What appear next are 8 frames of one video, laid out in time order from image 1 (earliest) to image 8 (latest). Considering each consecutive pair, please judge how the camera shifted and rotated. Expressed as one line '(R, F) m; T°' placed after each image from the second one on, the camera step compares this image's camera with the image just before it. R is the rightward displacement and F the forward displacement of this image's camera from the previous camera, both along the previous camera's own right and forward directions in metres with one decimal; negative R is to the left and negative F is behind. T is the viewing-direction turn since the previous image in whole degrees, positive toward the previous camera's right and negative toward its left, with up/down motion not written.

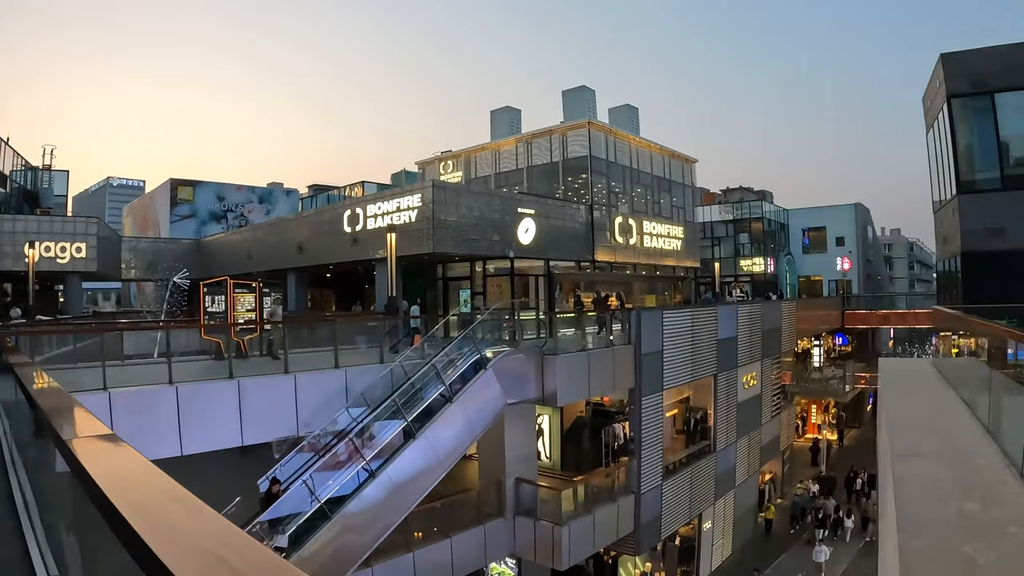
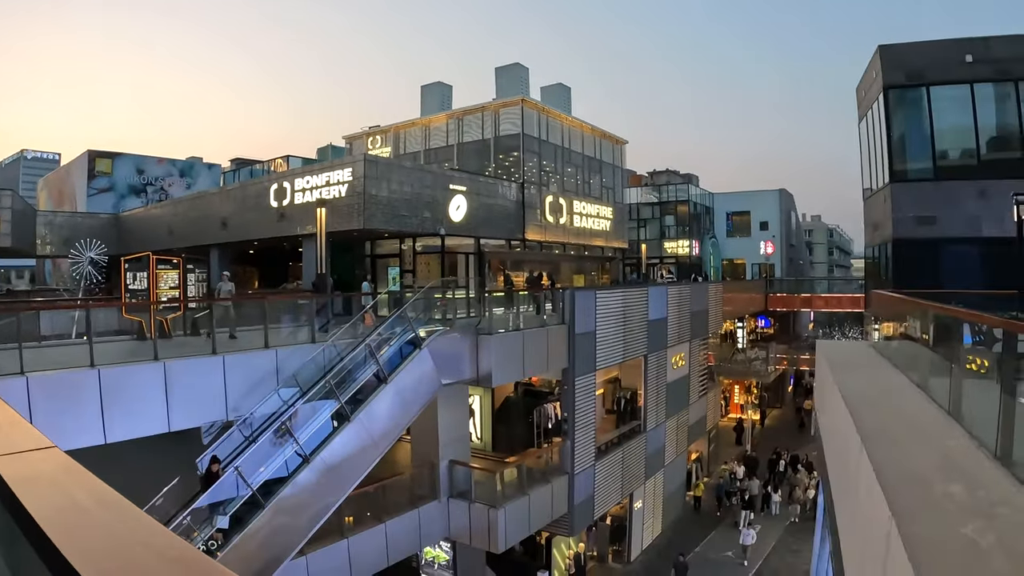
(-0.3, +0.4) m; +7°
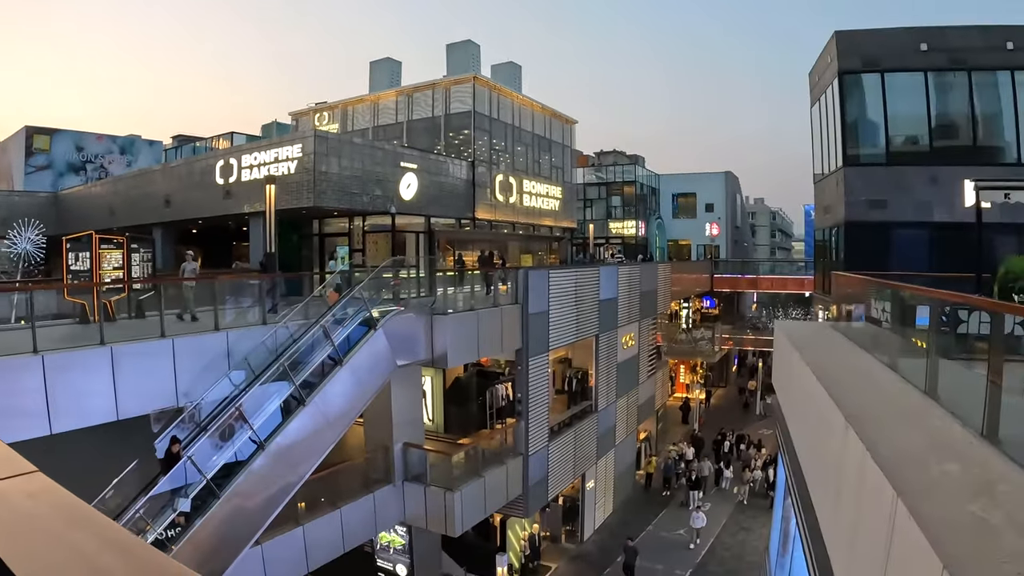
(-0.4, +0.2) m; +5°
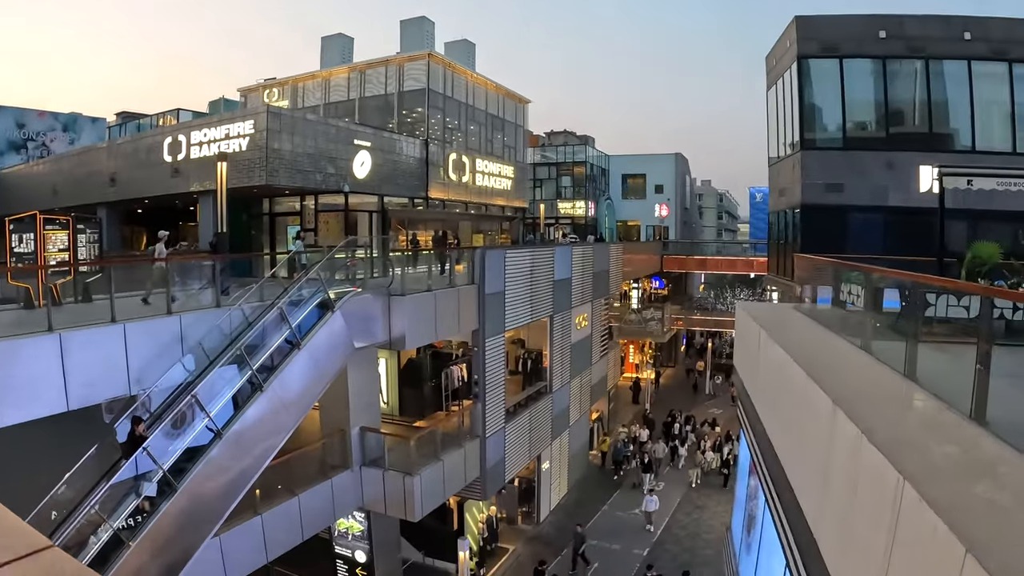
(-0.5, +0.1) m; +5°
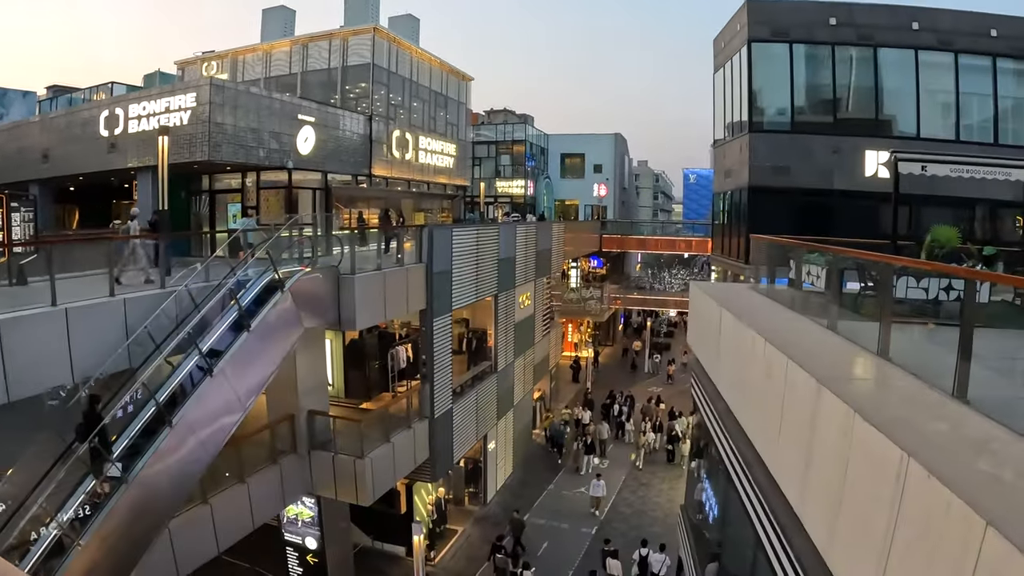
(-0.6, 0.0) m; +7°
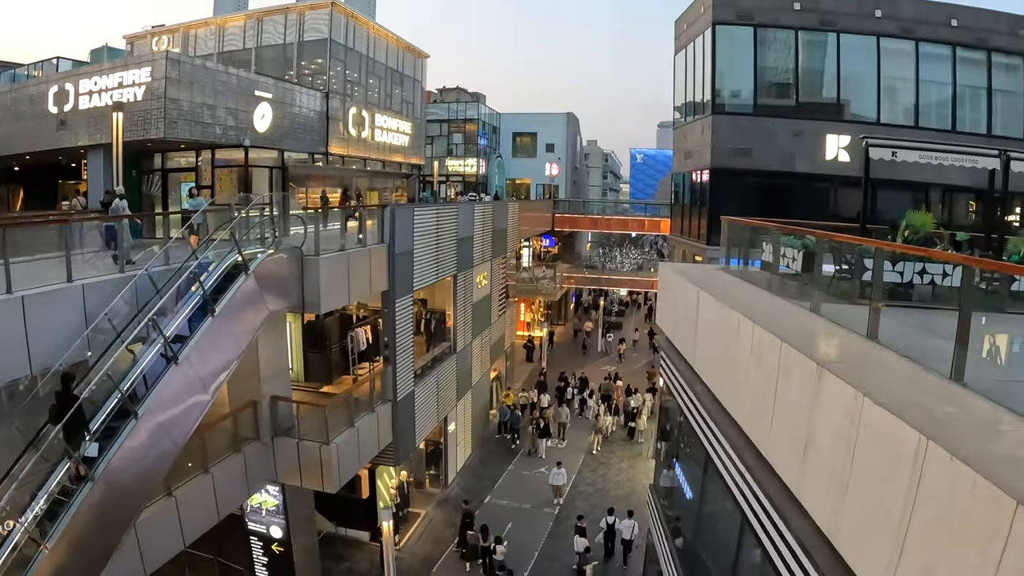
(-0.6, 0.0) m; +5°
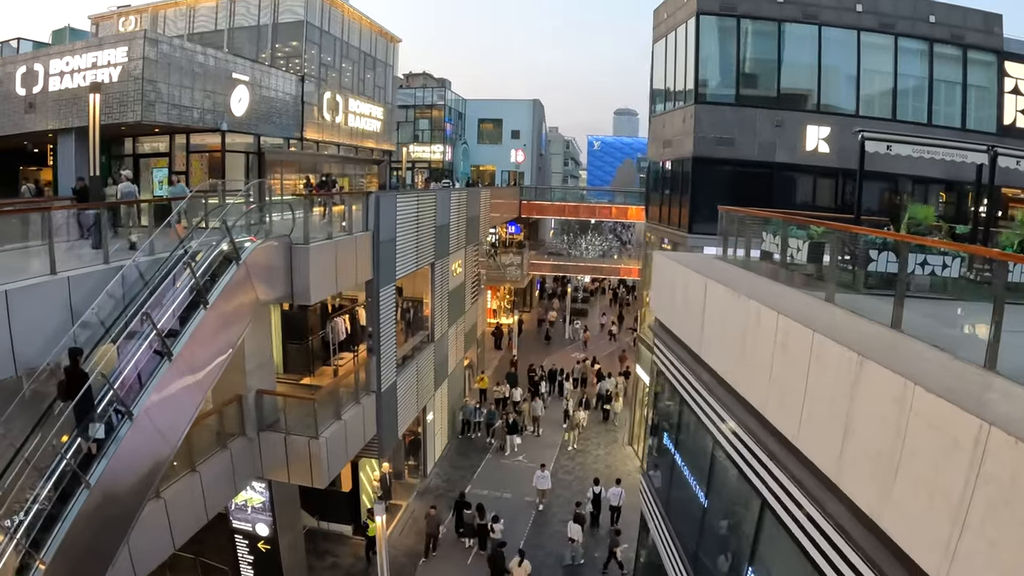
(-1.0, +0.1) m; +5°
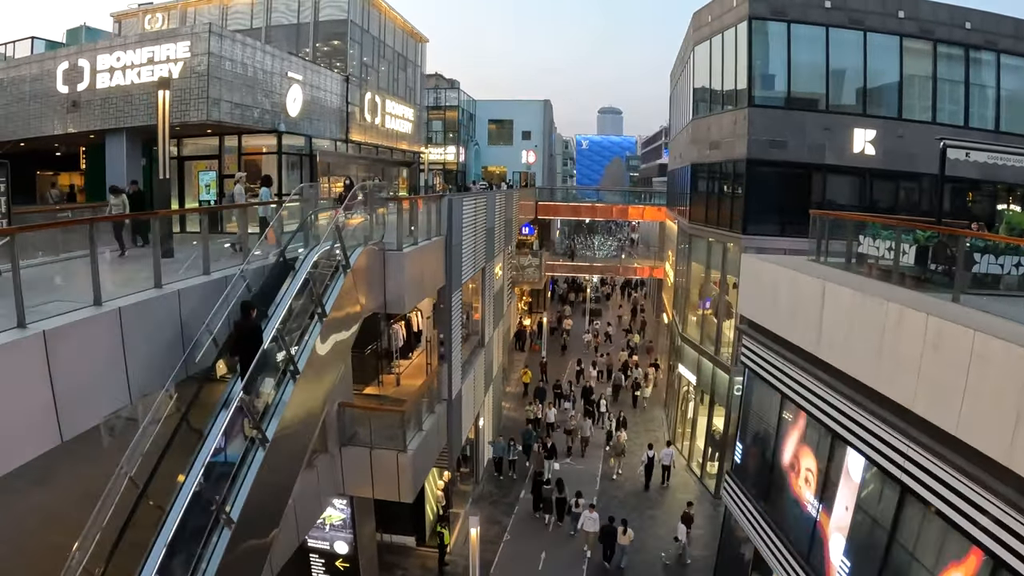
(-2.6, +0.2) m; +4°
